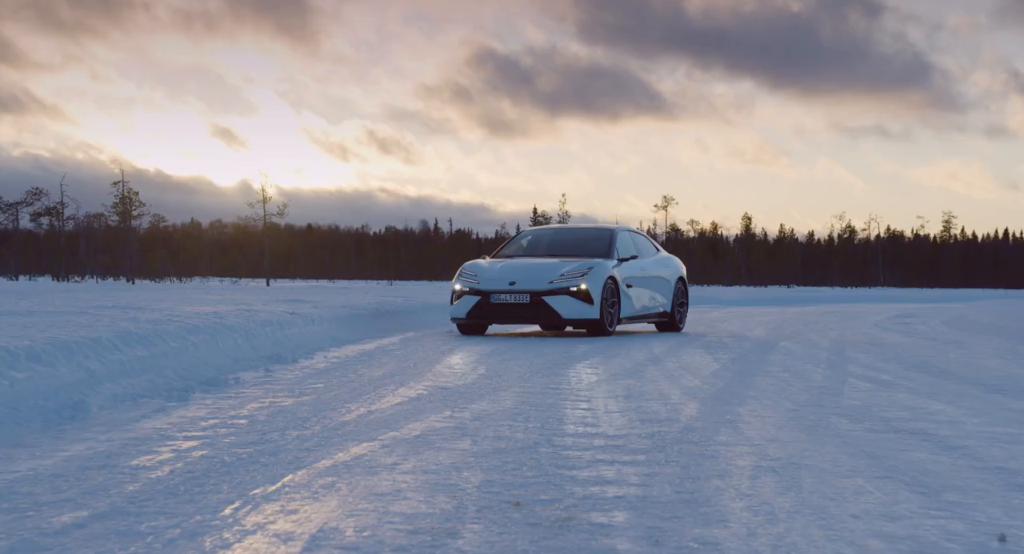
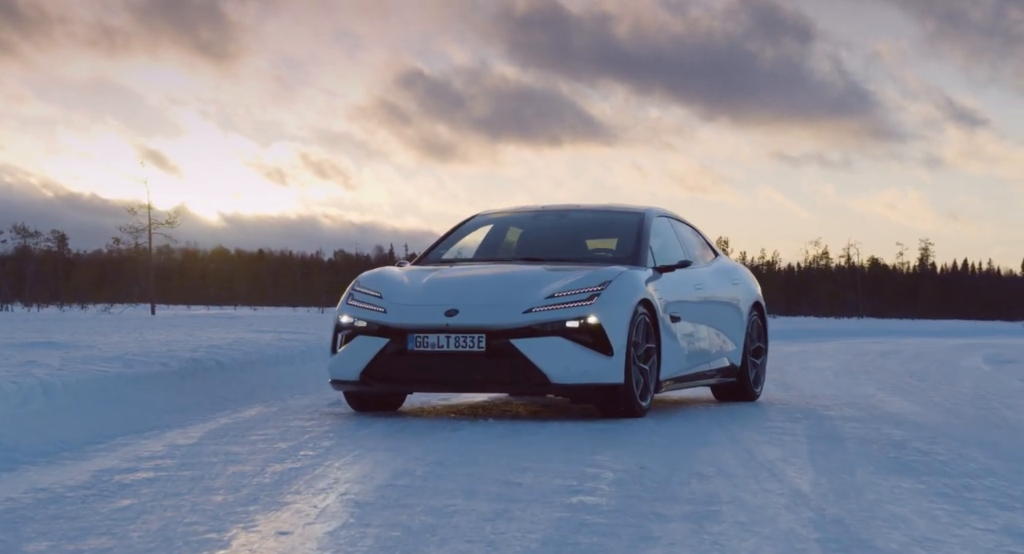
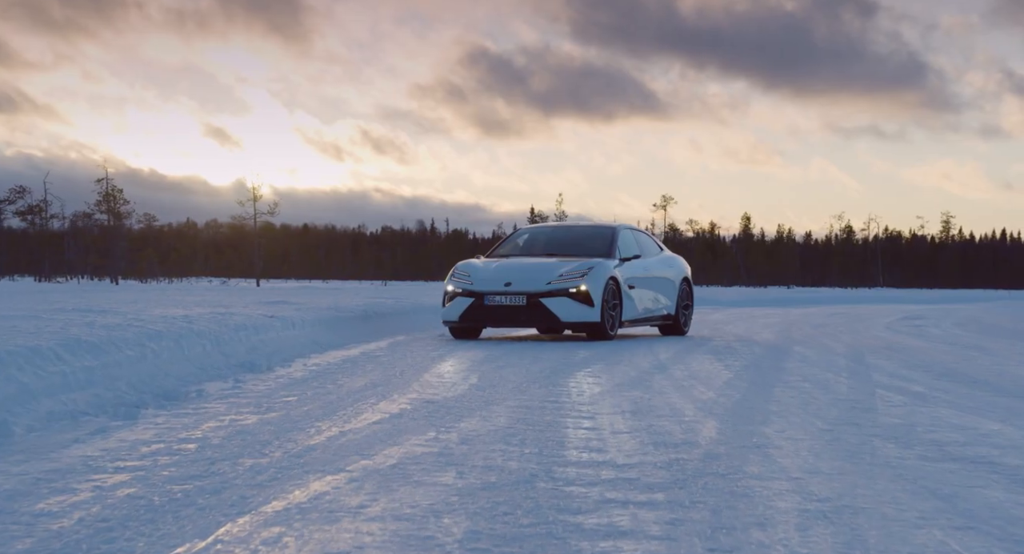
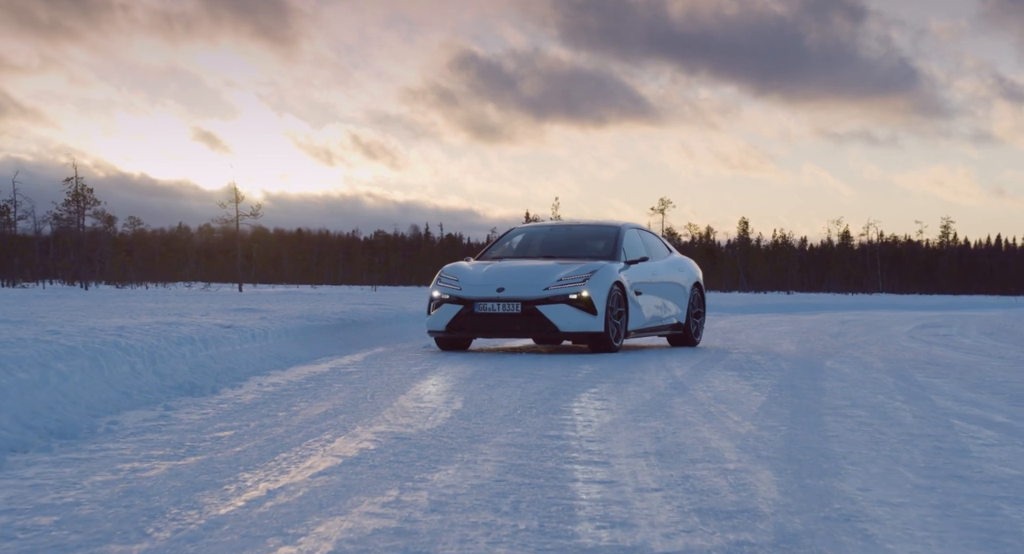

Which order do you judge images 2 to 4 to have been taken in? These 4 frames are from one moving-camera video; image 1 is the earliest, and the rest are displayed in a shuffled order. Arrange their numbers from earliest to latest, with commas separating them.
3, 4, 2
